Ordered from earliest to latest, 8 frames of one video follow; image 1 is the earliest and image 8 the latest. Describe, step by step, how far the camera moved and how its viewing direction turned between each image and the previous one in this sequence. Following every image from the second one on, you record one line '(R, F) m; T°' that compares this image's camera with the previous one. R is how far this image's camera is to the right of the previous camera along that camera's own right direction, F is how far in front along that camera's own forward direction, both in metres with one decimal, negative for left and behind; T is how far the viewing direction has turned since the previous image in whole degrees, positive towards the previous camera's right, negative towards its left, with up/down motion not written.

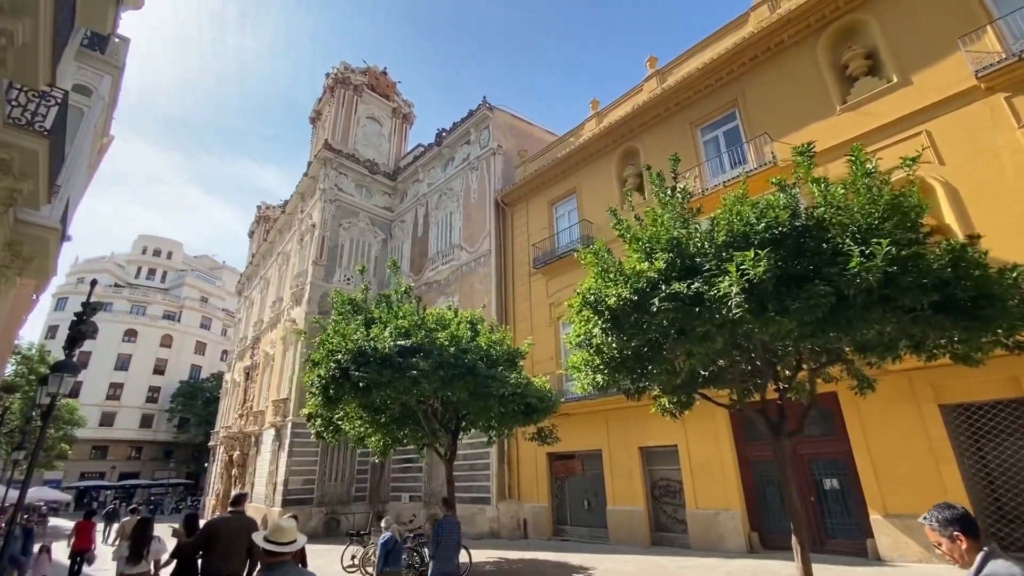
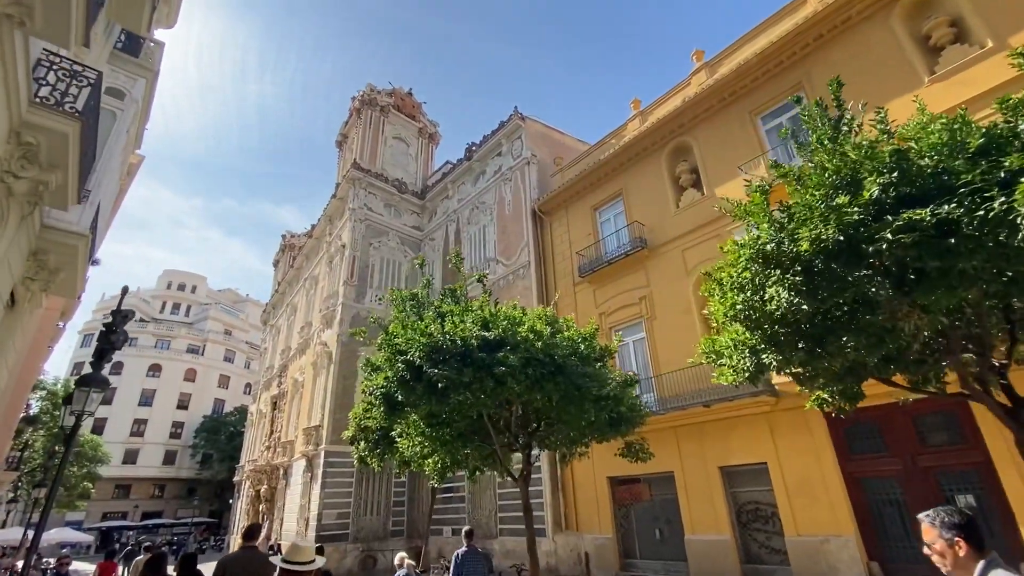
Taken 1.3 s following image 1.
(-0.9, +1.0) m; -2°
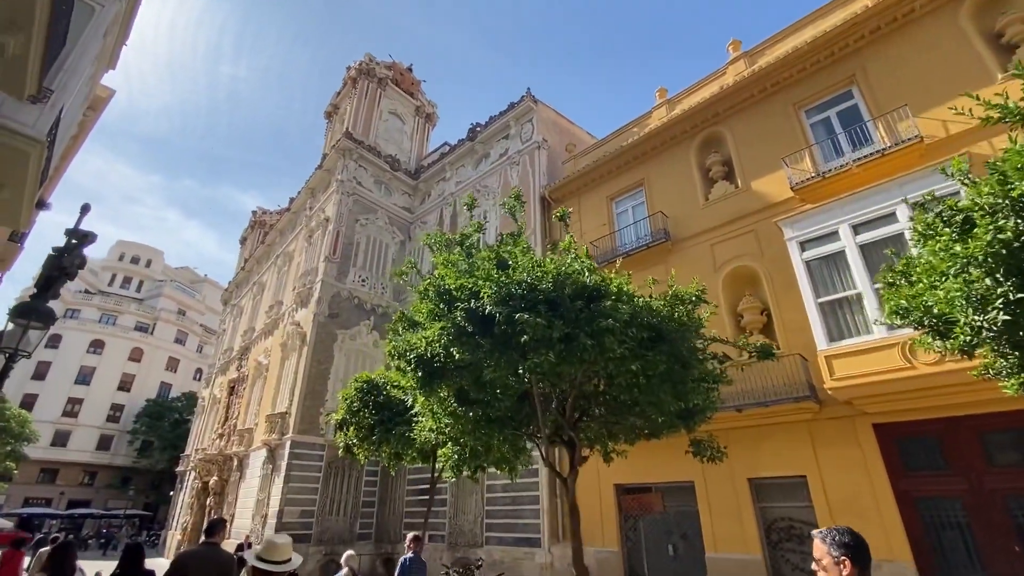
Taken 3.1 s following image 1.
(-1.1, +1.2) m; +4°
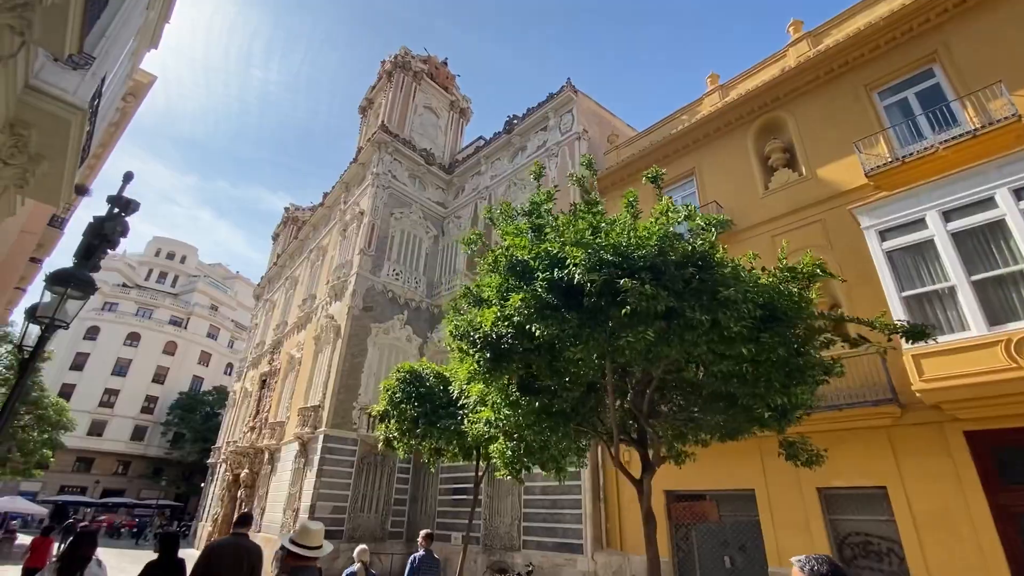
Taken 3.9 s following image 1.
(-0.5, +0.5) m; -3°
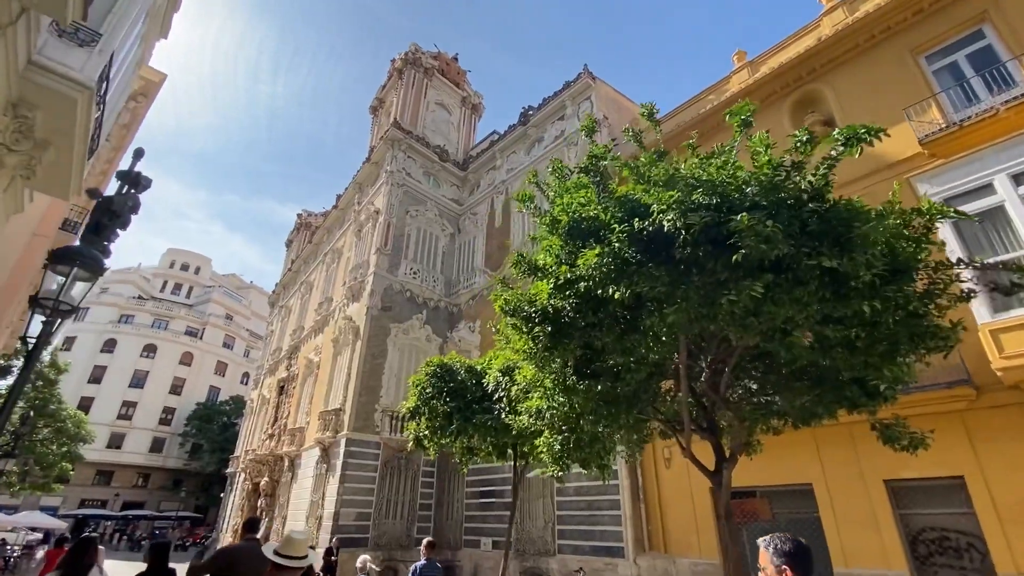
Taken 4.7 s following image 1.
(-0.4, +0.5) m; -1°
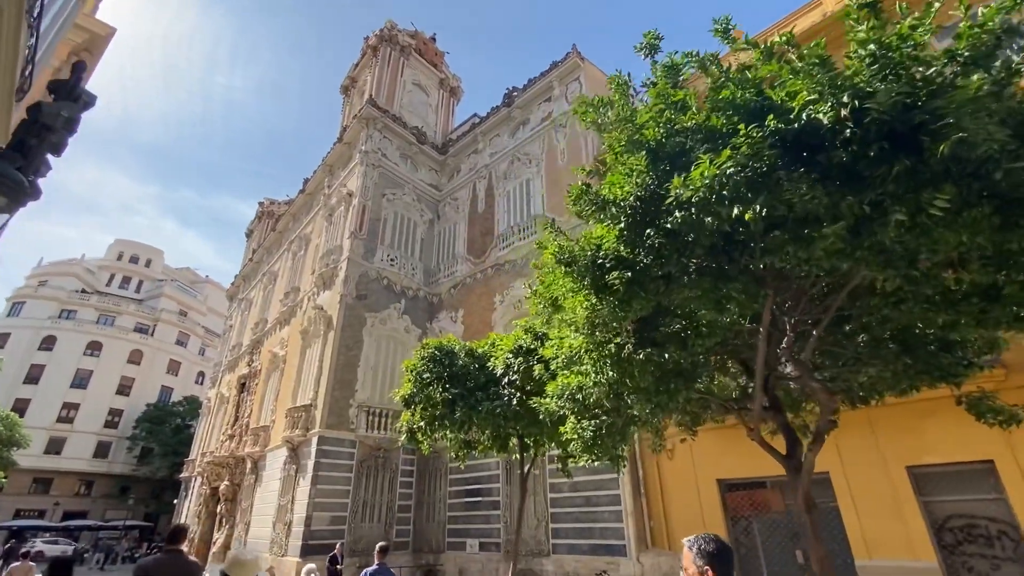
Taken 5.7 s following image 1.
(-0.6, +0.8) m; +4°
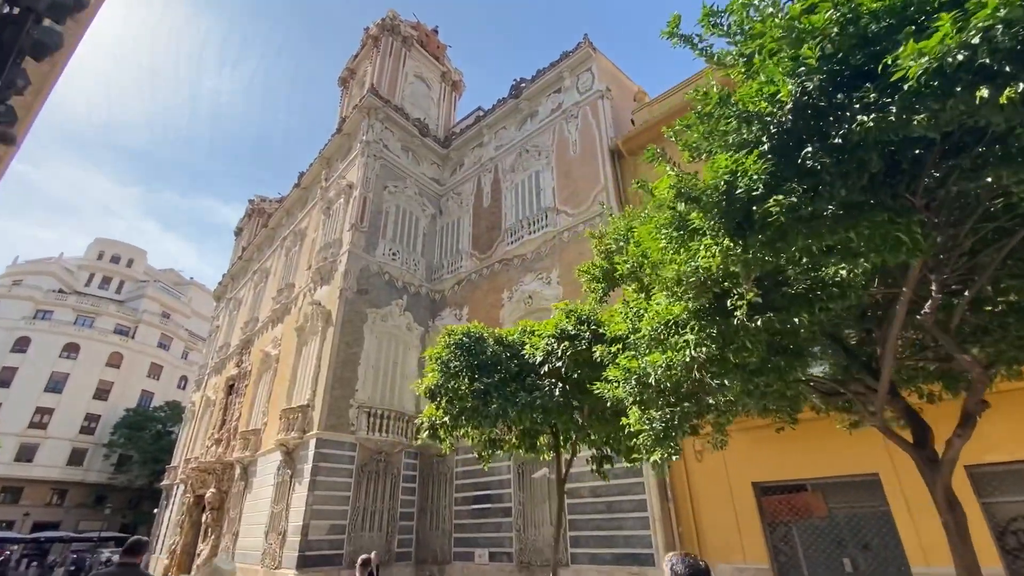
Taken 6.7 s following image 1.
(-0.6, +0.7) m; +1°
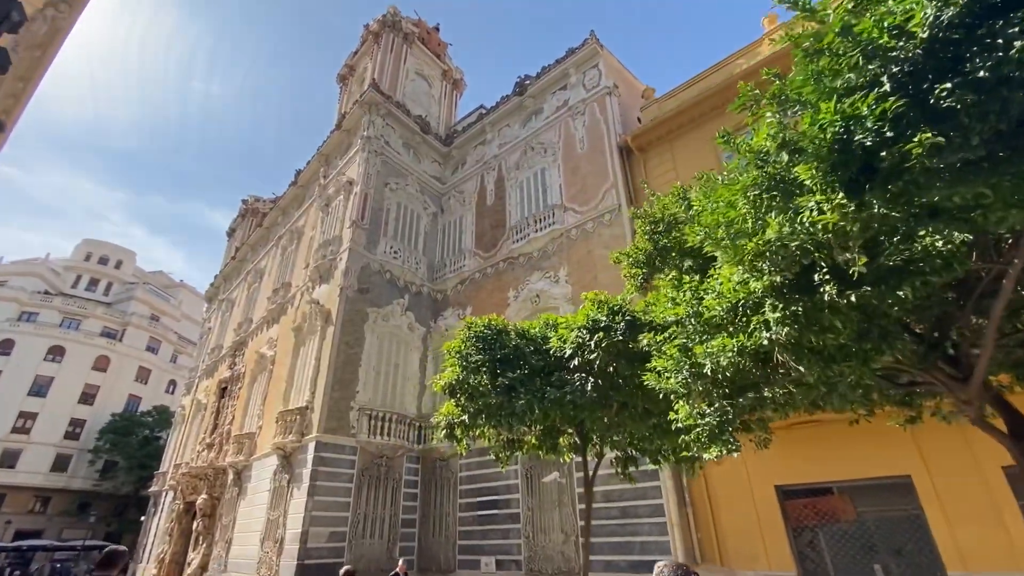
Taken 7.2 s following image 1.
(-0.4, +0.4) m; +1°
